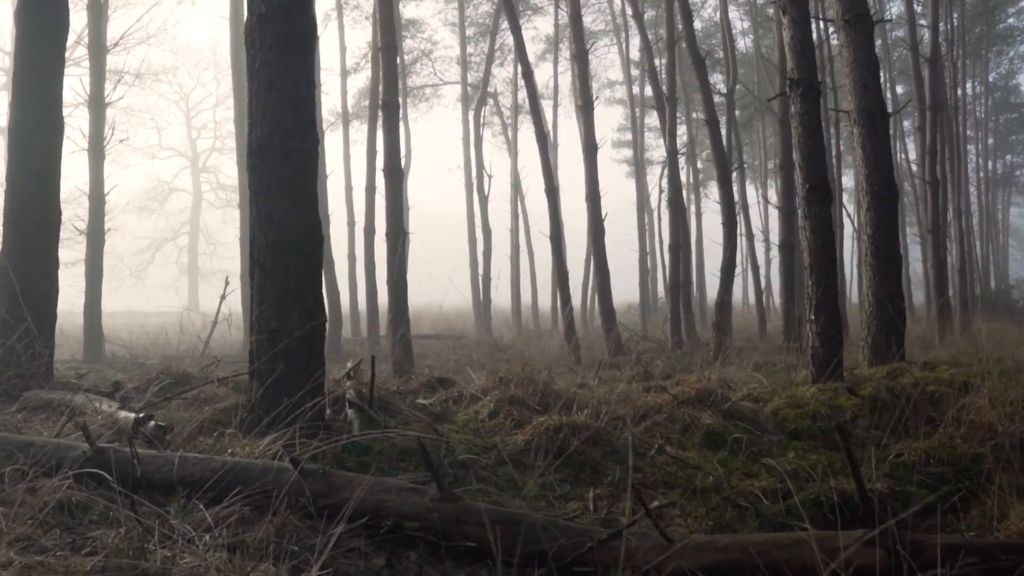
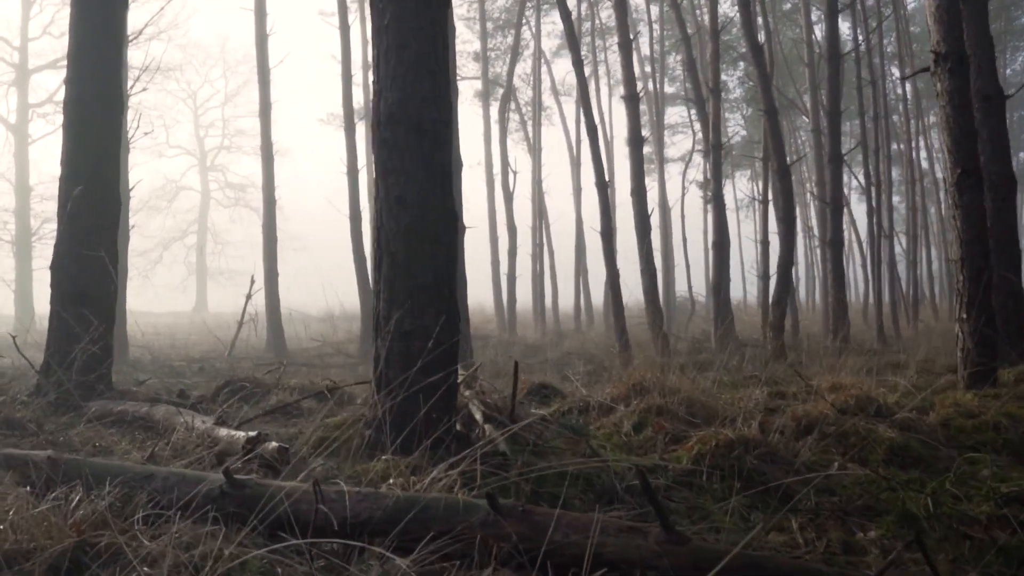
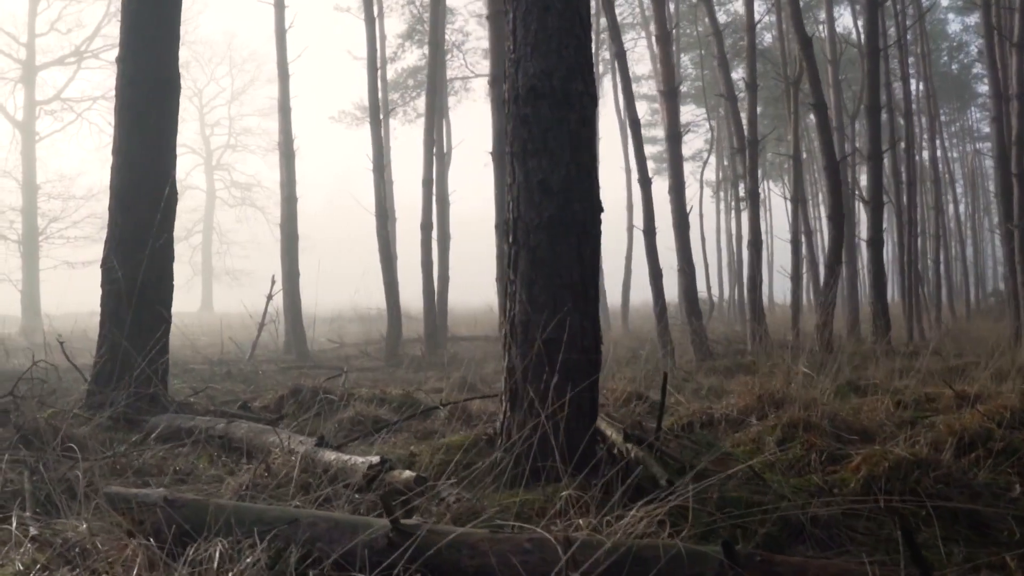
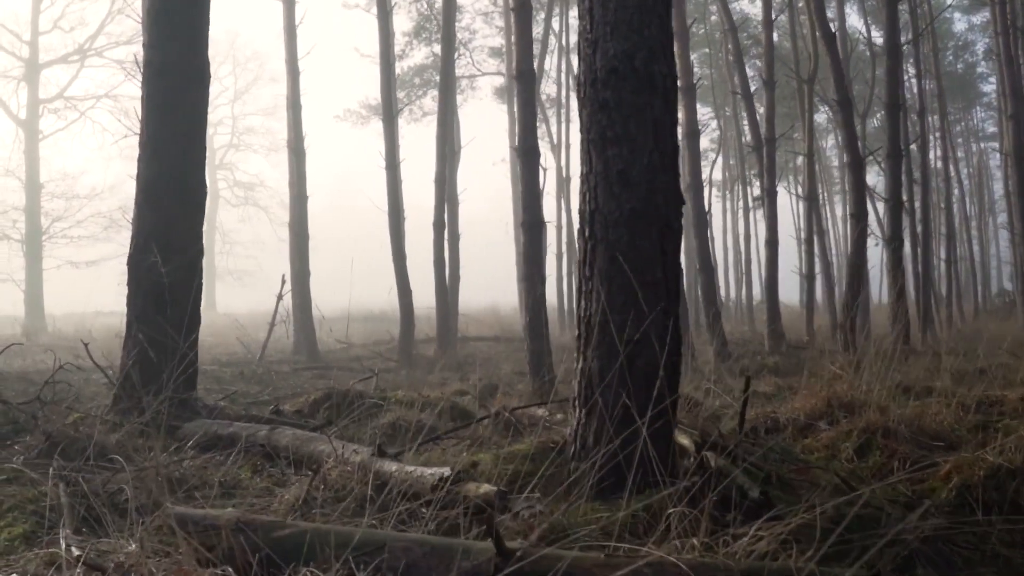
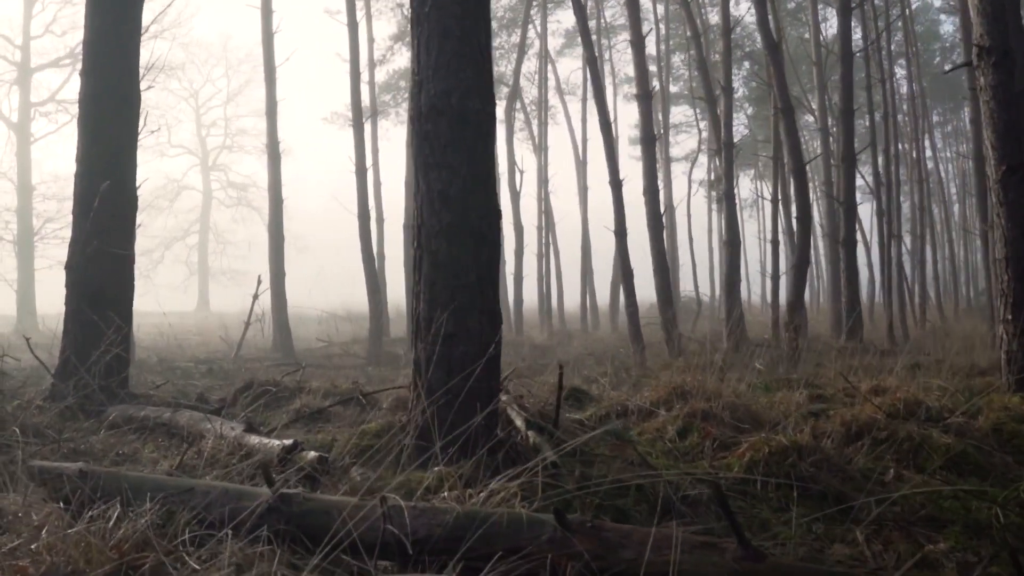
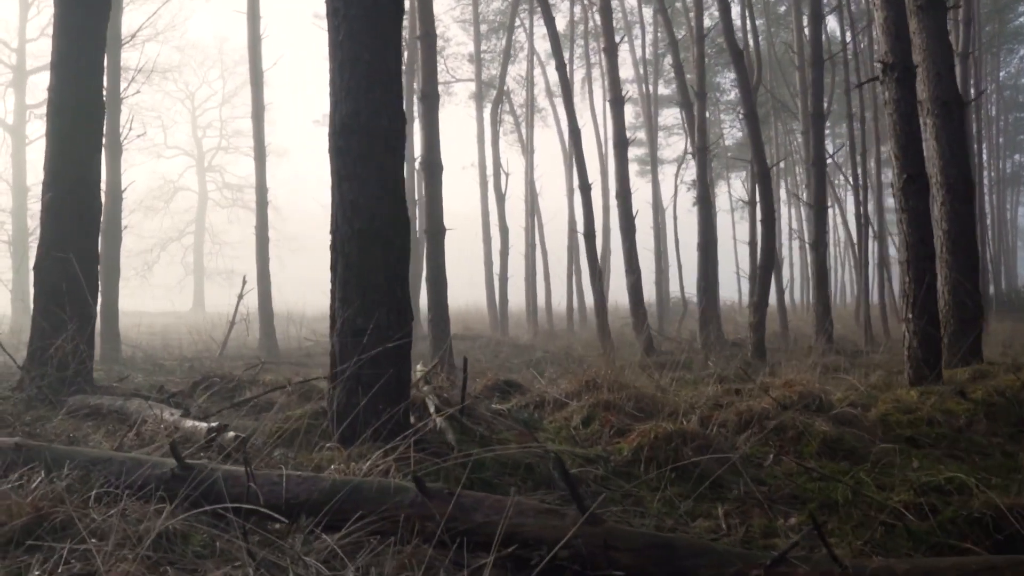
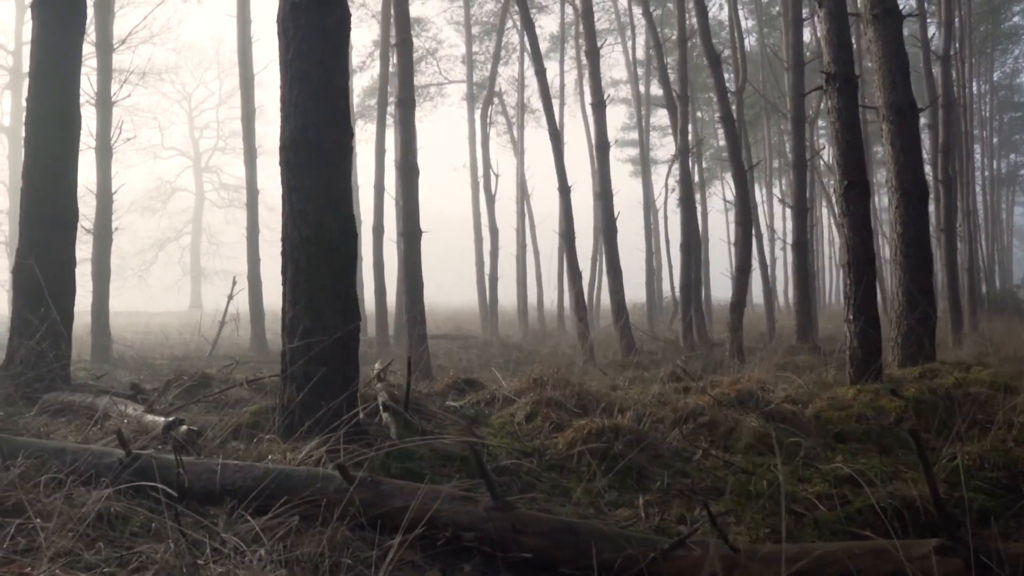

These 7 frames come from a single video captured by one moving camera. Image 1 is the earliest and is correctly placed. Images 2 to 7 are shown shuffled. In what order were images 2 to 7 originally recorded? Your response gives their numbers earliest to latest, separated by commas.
7, 6, 2, 5, 3, 4
